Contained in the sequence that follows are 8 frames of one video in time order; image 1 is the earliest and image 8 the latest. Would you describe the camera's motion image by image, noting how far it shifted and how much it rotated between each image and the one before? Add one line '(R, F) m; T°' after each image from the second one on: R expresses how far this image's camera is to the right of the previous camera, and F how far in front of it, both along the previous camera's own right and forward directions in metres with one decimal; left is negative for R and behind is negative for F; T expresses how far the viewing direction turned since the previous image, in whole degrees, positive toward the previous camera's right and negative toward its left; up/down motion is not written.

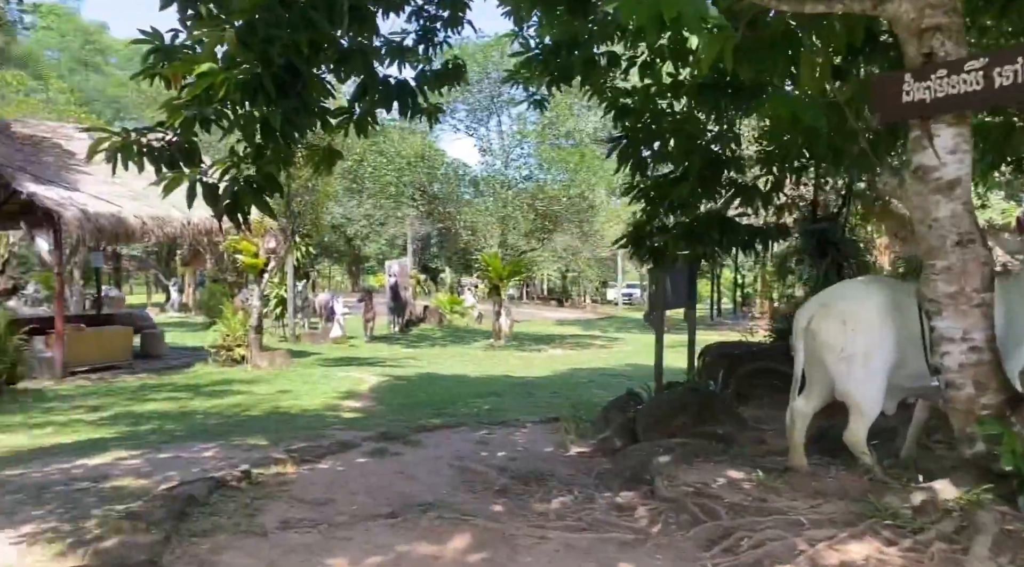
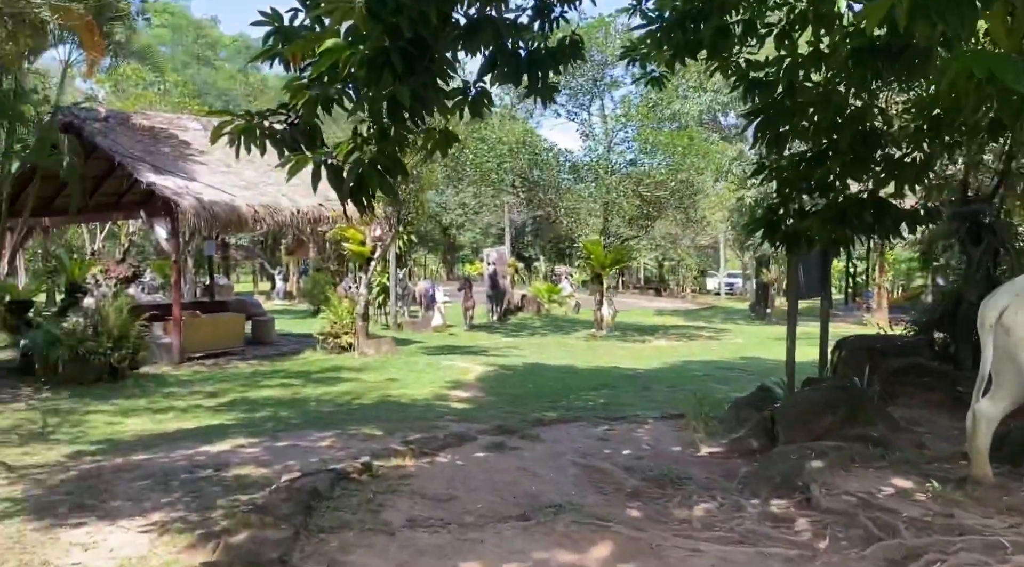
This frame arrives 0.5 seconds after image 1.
(-0.2, +0.3) m; -6°
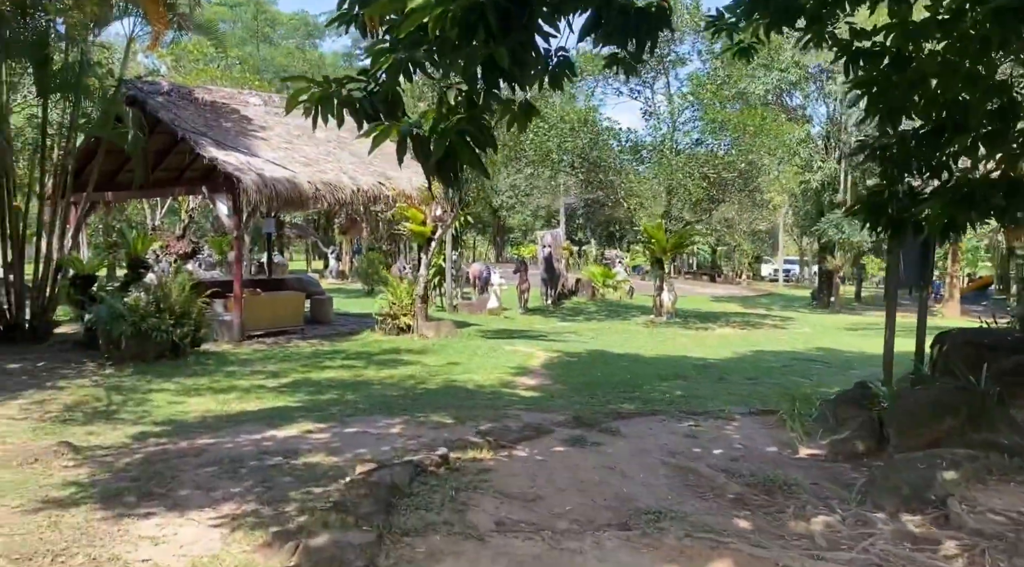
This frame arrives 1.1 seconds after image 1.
(-0.2, +0.4) m; -3°
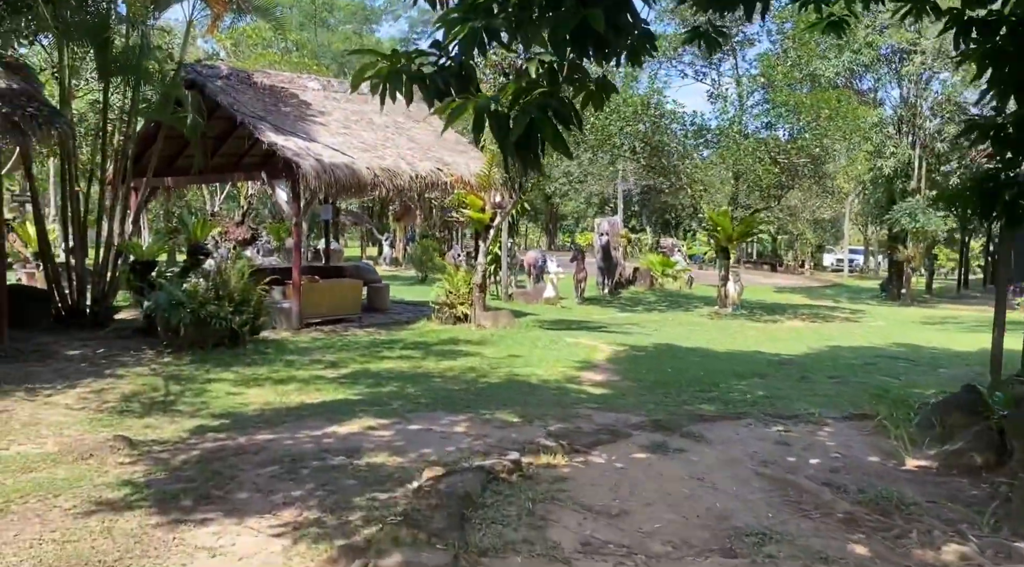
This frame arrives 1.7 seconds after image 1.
(-0.1, +0.4) m; -3°
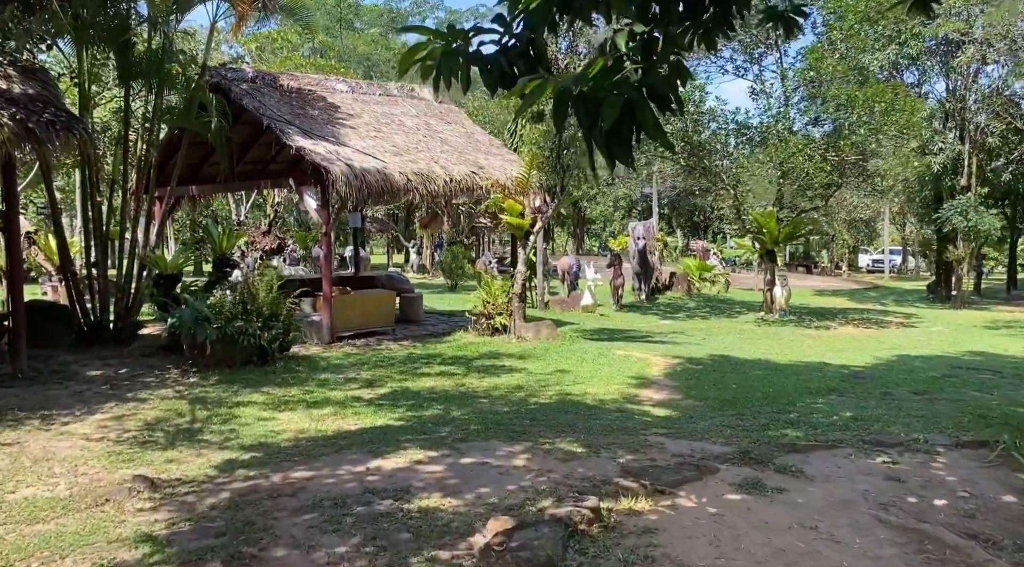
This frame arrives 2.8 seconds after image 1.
(-0.2, +0.7) m; -1°
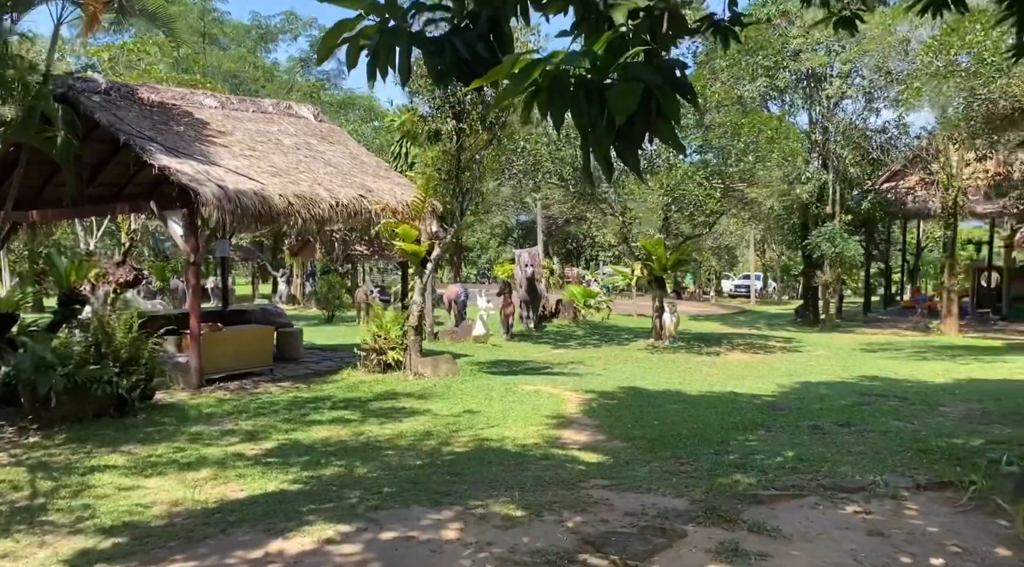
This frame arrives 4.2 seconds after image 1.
(-0.3, +0.9) m; +8°
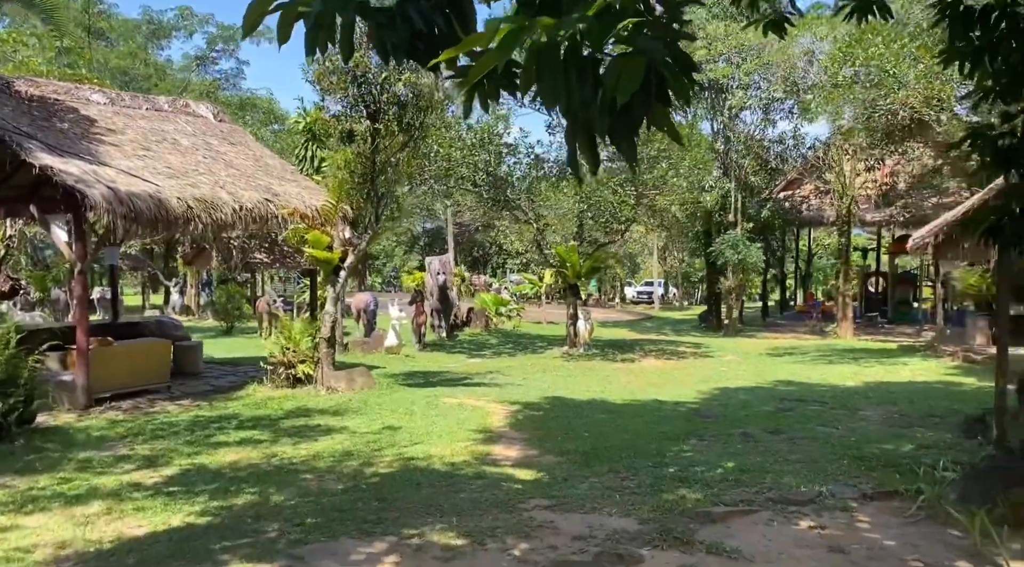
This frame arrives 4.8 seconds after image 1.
(-0.2, +0.4) m; +6°
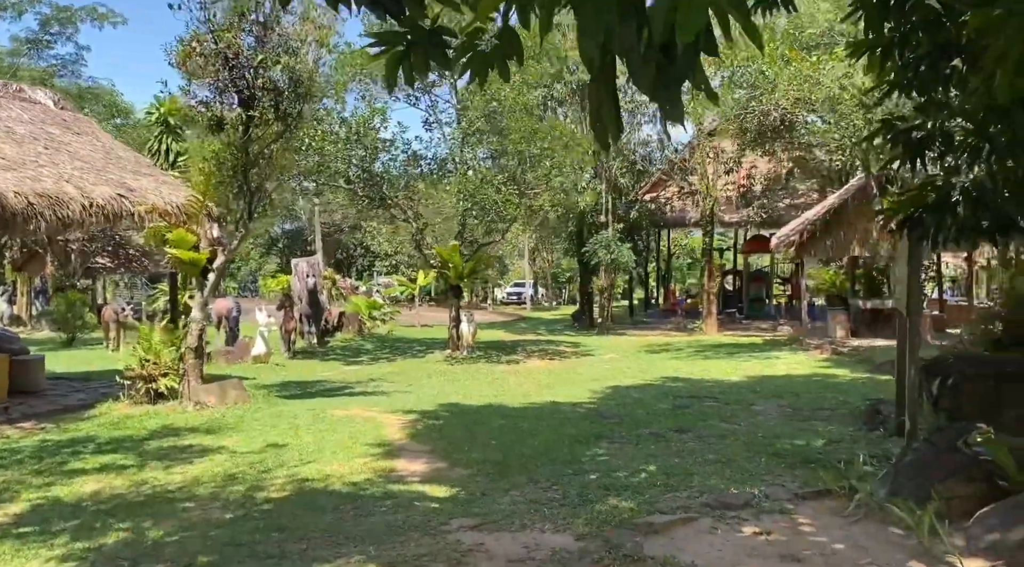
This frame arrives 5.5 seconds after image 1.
(-0.3, +0.6) m; +8°
